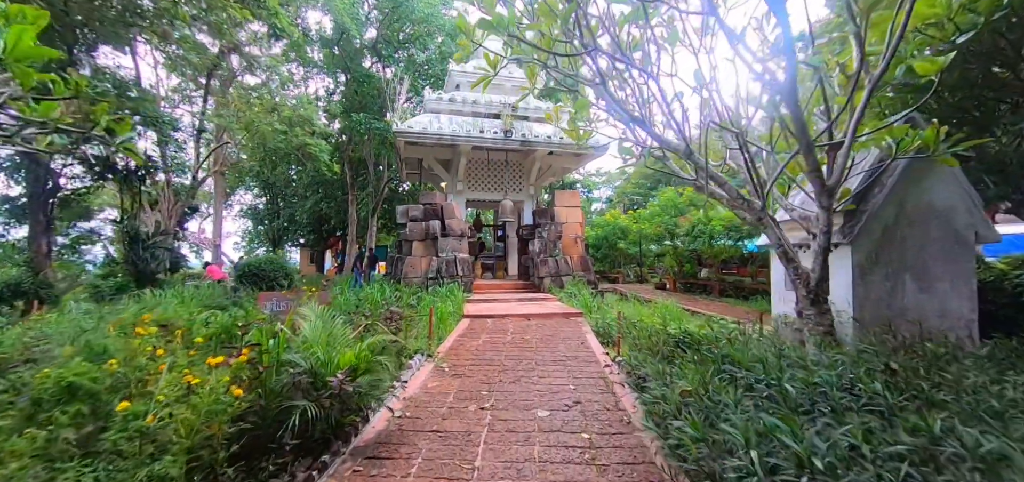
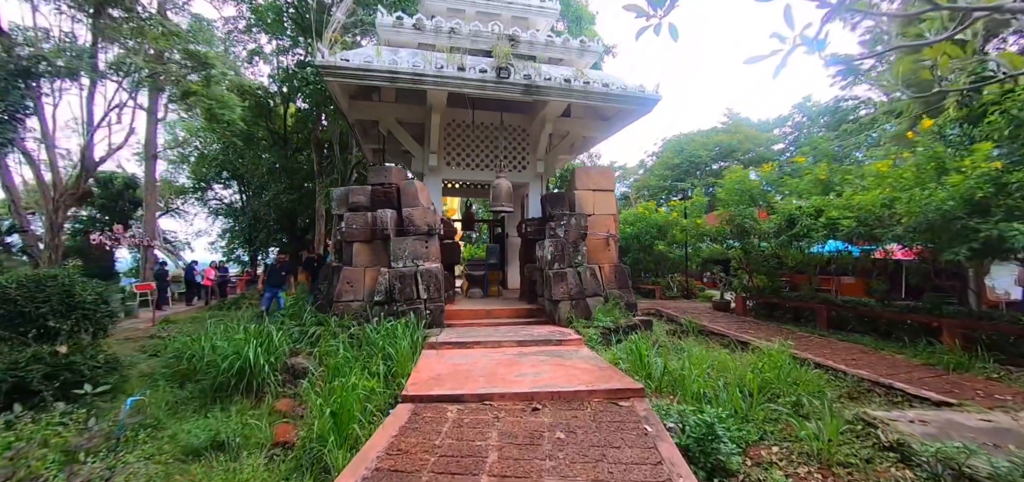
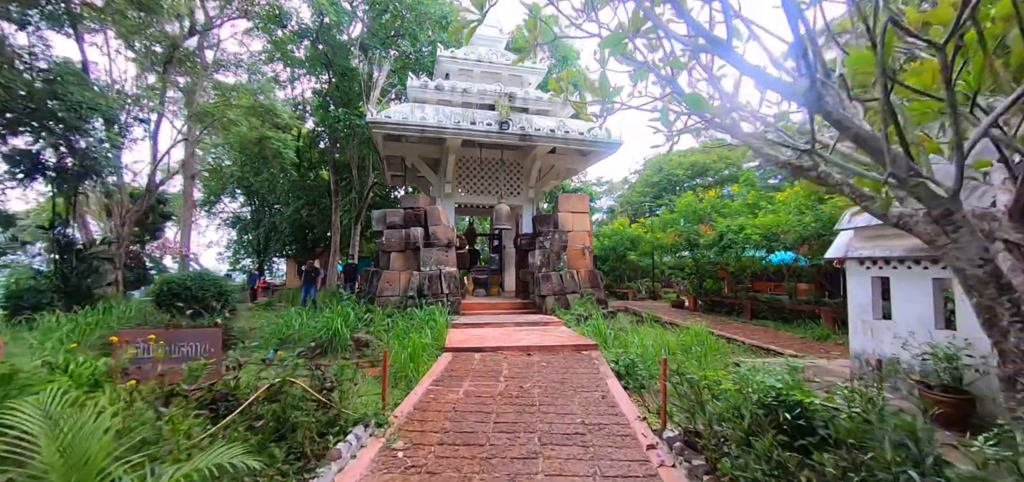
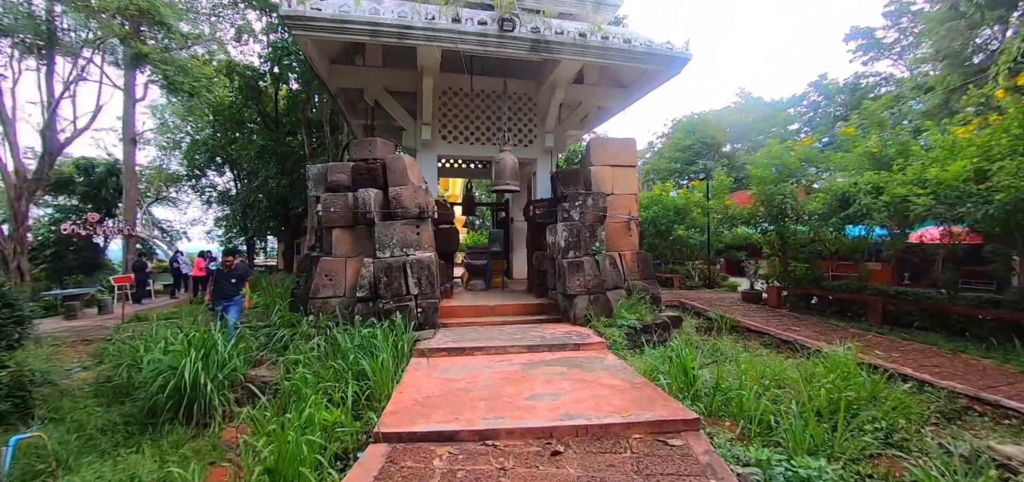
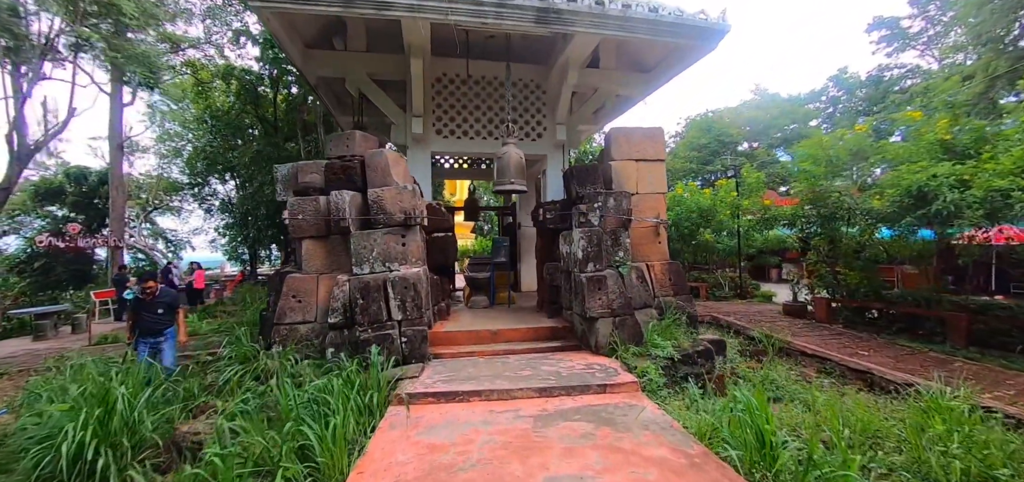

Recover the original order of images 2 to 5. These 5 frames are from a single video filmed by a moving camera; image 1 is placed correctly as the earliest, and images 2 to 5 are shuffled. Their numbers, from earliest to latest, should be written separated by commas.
3, 2, 4, 5
